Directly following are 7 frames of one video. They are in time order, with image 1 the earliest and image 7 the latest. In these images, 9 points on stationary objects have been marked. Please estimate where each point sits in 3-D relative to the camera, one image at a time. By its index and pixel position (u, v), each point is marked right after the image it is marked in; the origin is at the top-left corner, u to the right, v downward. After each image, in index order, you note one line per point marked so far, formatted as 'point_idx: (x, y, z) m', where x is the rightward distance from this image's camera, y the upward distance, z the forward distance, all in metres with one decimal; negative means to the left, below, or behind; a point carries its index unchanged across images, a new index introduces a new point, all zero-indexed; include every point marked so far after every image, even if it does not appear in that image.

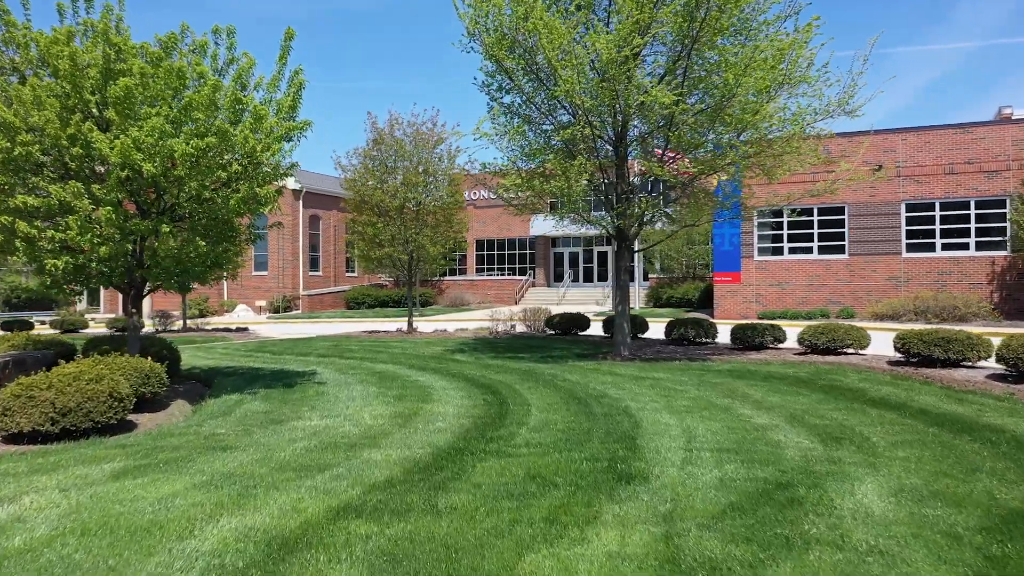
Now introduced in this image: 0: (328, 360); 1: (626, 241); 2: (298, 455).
0: (-3.1, -1.2, +14.0) m
1: (+2.0, +0.8, +14.3) m
2: (-1.6, -1.2, +5.9) m
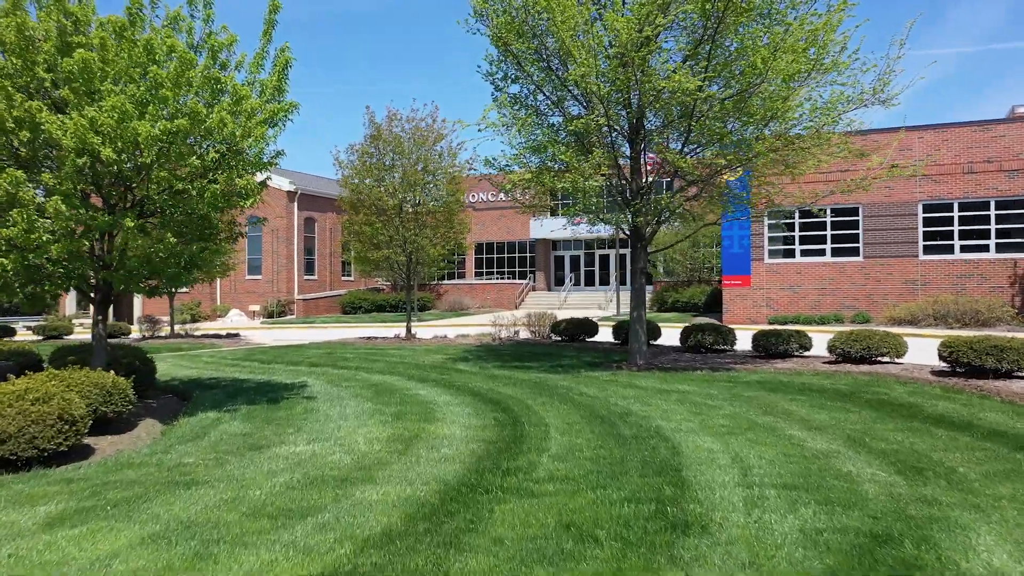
0: (-3.0, -1.3, +12.9) m
1: (+2.1, +0.8, +13.3) m
2: (-1.4, -1.2, +4.9) m
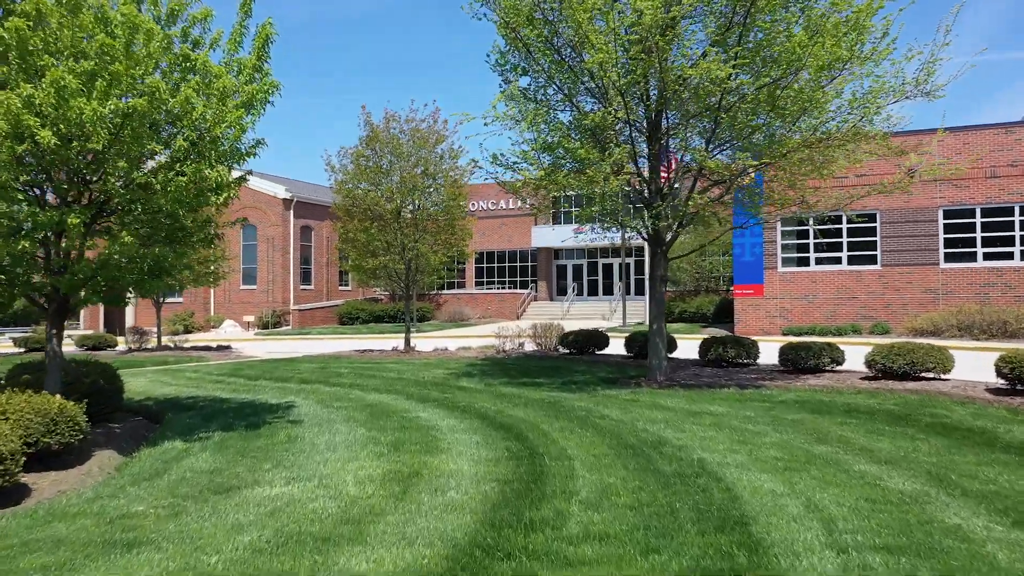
0: (-2.9, -1.4, +11.8) m
1: (+2.2, +0.6, +12.2) m
2: (-1.3, -1.3, +3.8) m
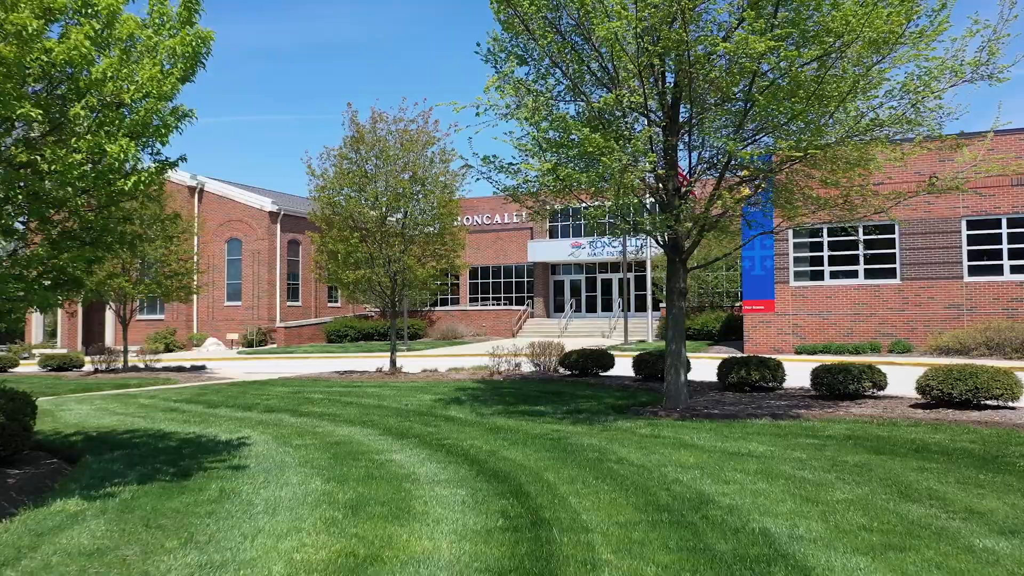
0: (-3.0, -1.6, +10.2) m
1: (+2.2, +0.4, +10.6) m
2: (-1.3, -1.3, +2.2) m
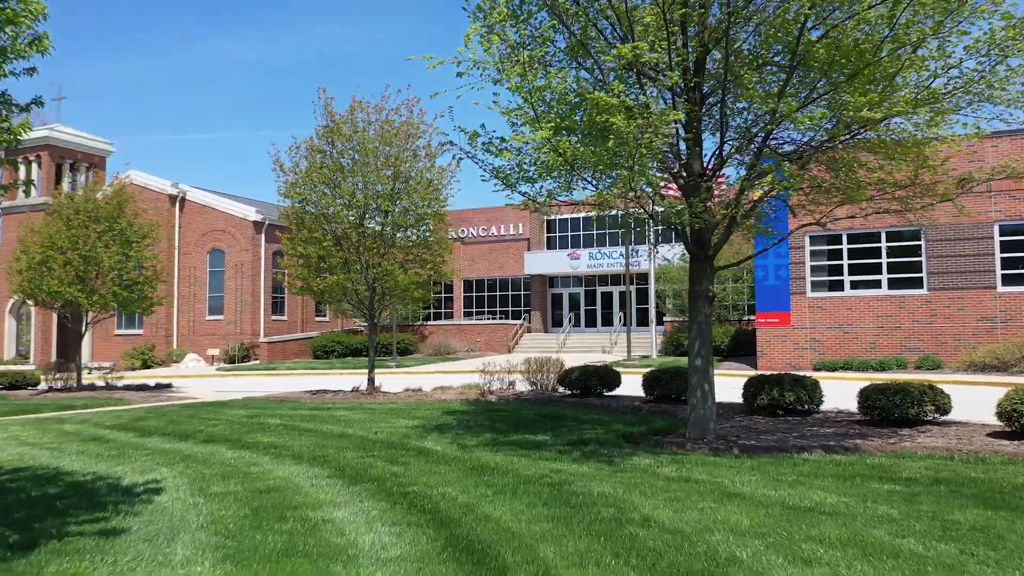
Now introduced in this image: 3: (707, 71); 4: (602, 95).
0: (-3.1, -1.6, +8.3) m
1: (+2.1, +0.4, +8.8) m
2: (-1.4, -1.2, +0.3) m
3: (+2.0, +2.3, +8.5) m
4: (+0.9, +1.9, +8.4) m
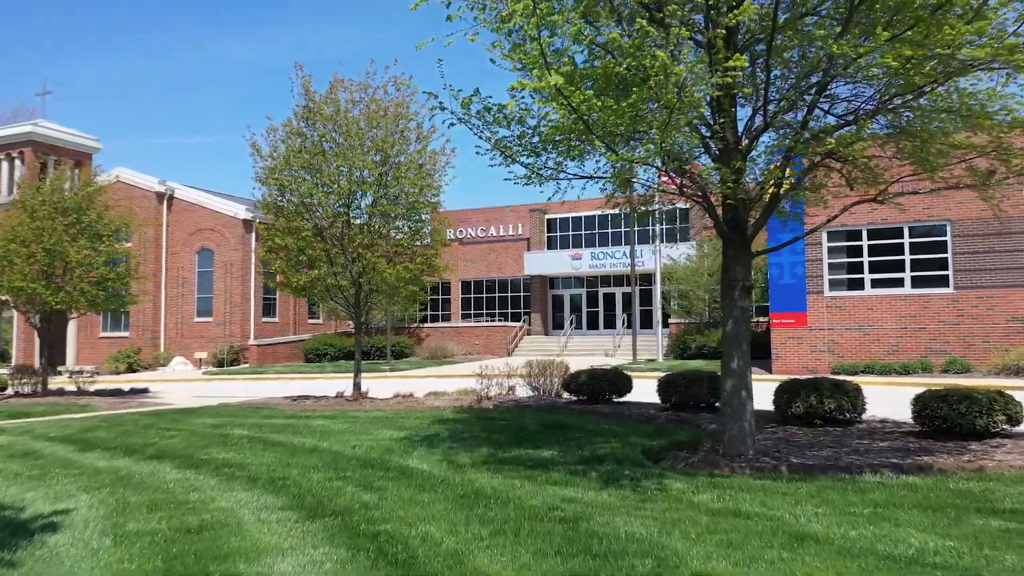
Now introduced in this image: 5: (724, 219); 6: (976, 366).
0: (-3.1, -1.5, +7.0) m
1: (+2.1, +0.5, +7.5) m
2: (-1.3, -1.0, -1.0) m
3: (+2.0, +2.4, +7.2) m
4: (+0.9, +2.0, +7.1) m
5: (+1.9, +0.6, +7.5) m
6: (+10.9, -1.8, +19.0) m
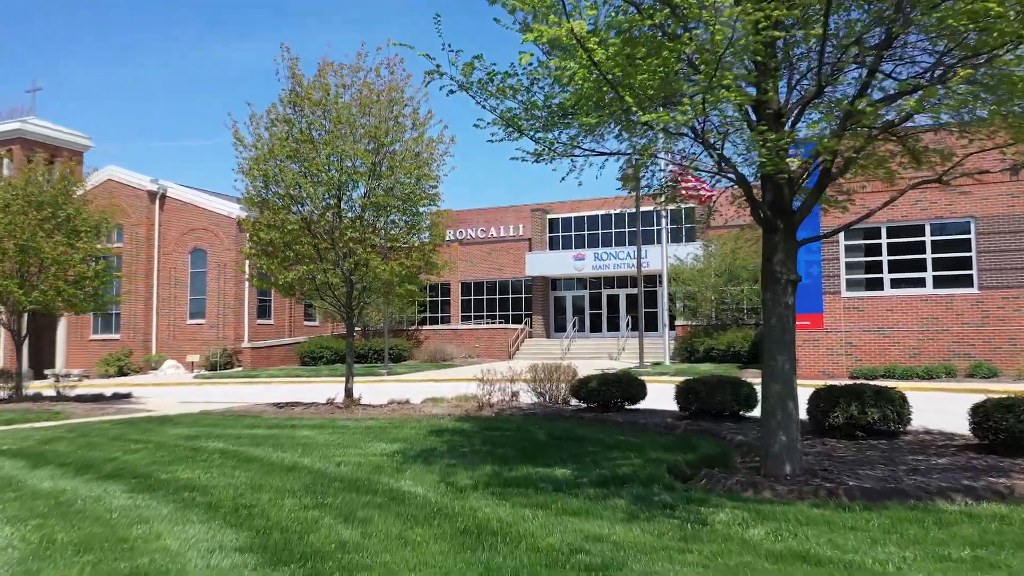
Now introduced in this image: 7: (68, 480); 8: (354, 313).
0: (-3.0, -1.5, +6.0) m
1: (+2.2, +0.5, +6.5) m
2: (-1.3, -0.9, -2.0) m
3: (+2.1, +2.4, +6.2) m
4: (+0.9, +2.1, +6.1) m
5: (+2.0, +0.7, +6.5) m
6: (+10.9, -1.8, +18.0) m
7: (-3.6, -1.5, +6.6) m
8: (-2.6, -0.4, +13.5) m
